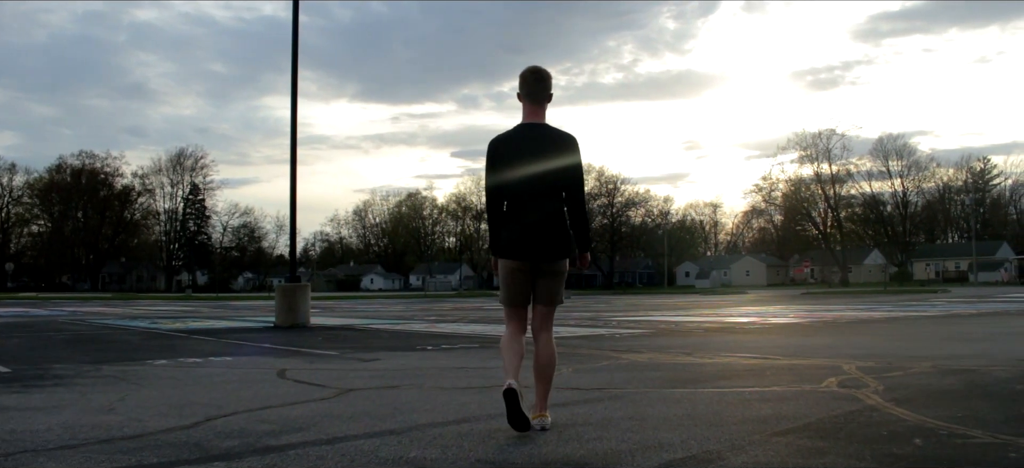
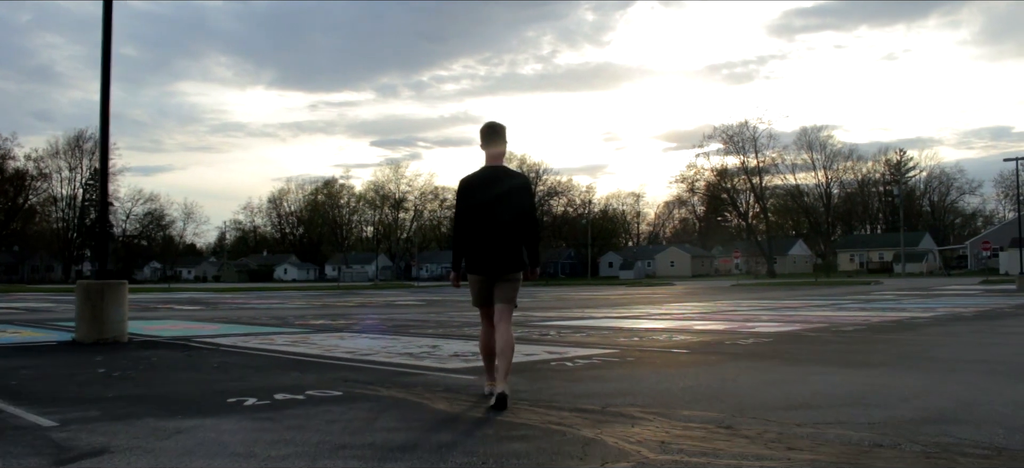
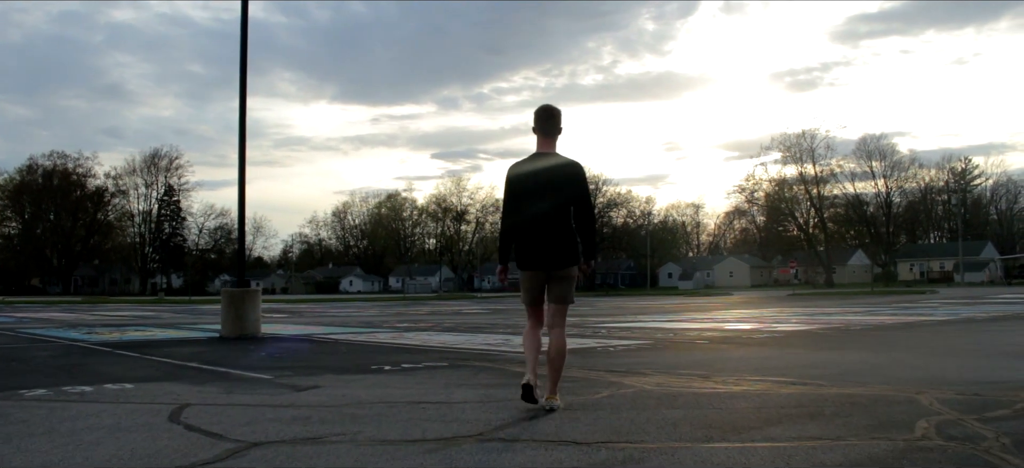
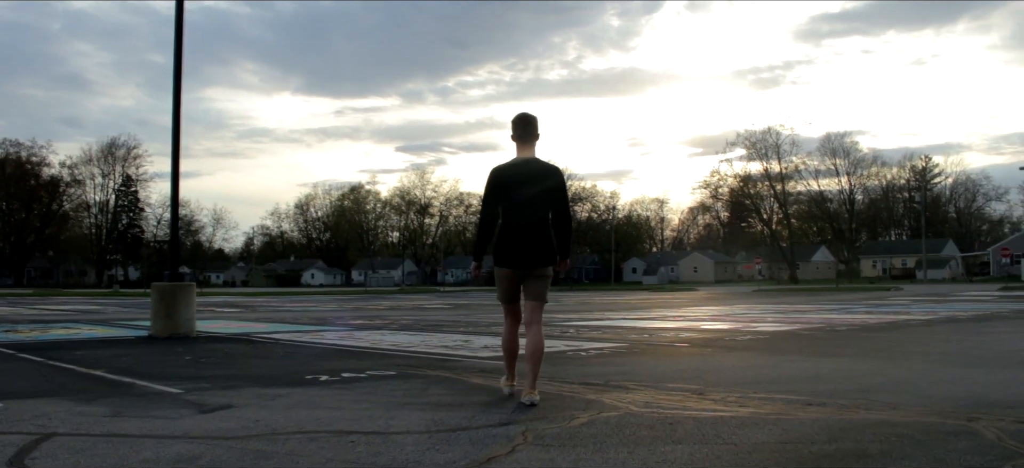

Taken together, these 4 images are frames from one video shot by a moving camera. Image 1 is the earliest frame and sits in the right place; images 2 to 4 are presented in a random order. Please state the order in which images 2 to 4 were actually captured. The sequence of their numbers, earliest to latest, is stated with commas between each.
3, 4, 2
